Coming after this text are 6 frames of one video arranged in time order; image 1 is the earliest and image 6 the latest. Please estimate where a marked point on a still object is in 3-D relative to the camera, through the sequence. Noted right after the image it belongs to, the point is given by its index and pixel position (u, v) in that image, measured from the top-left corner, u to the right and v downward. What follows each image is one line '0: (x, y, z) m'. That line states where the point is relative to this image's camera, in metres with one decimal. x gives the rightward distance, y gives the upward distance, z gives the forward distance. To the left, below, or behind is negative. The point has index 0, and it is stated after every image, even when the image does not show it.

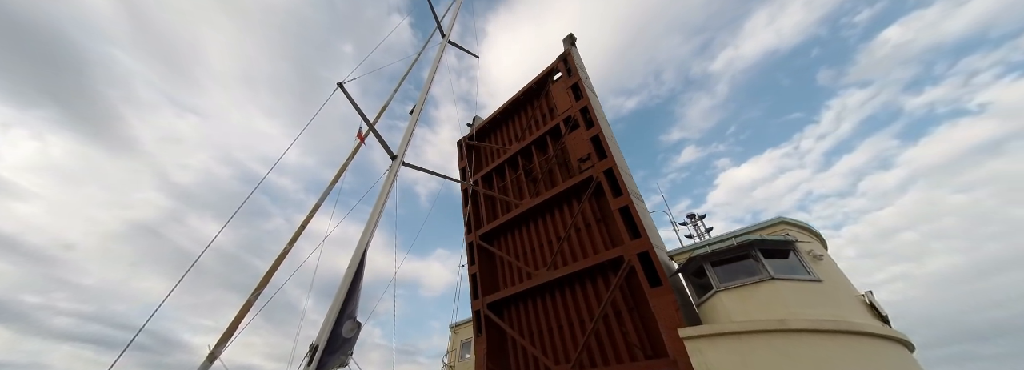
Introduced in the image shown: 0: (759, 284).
0: (+4.6, -1.8, +5.6) m
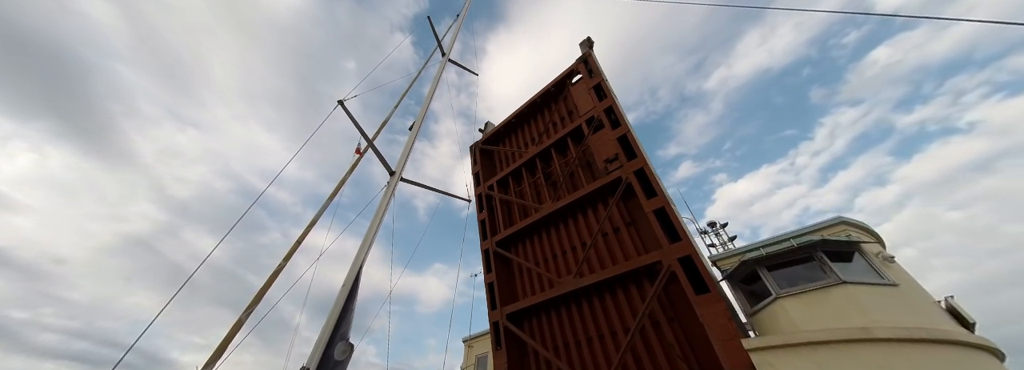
0: (+5.3, -1.7, +5.0) m
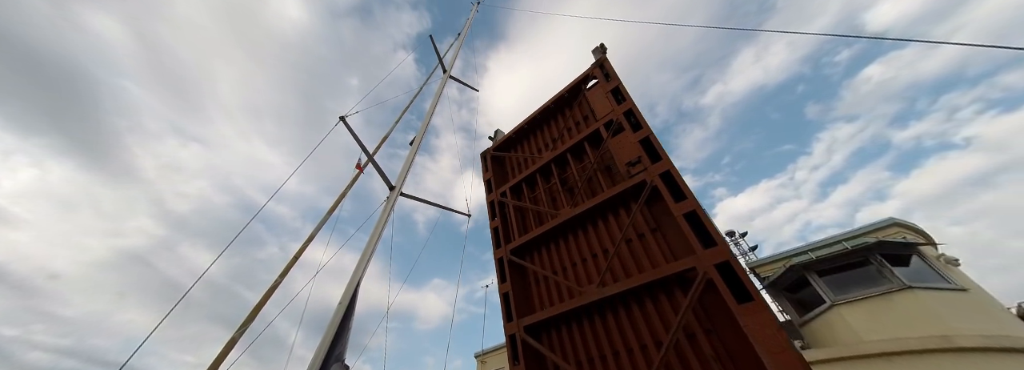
0: (+5.8, -1.7, +4.6) m
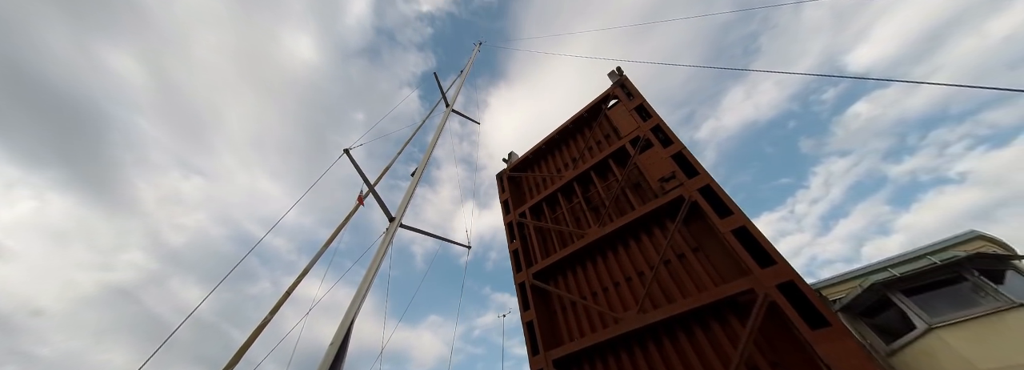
0: (+6.6, -1.7, +4.0) m
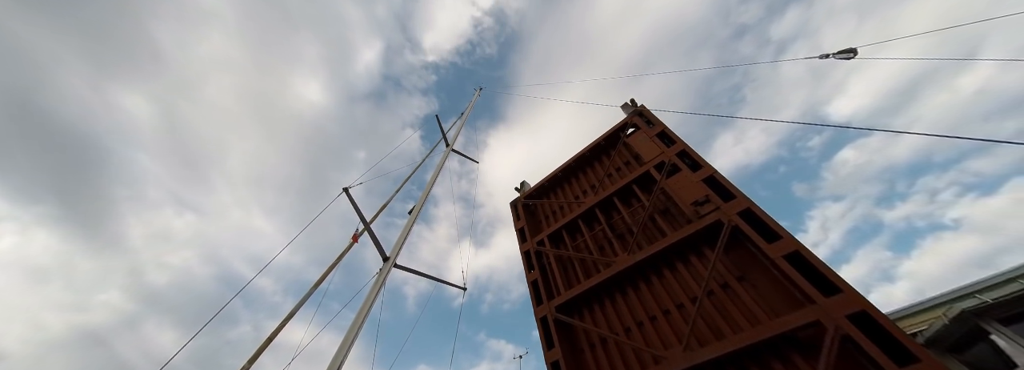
0: (+8.4, -2.4, +4.6) m
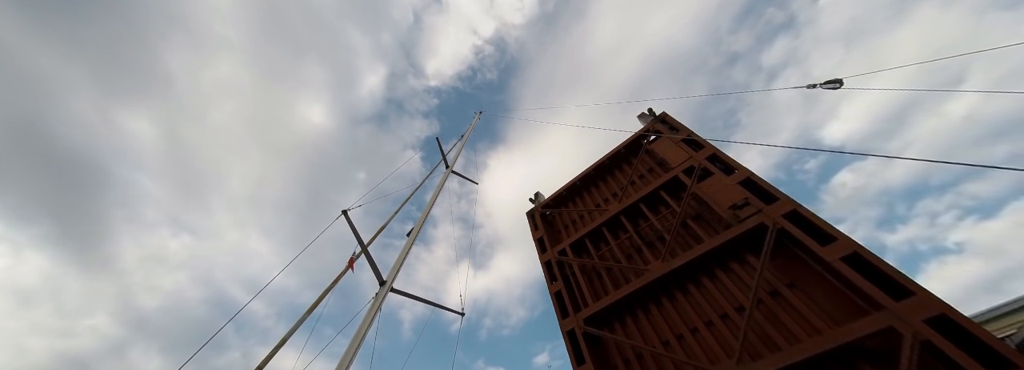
0: (+10.5, -2.7, +5.0) m
